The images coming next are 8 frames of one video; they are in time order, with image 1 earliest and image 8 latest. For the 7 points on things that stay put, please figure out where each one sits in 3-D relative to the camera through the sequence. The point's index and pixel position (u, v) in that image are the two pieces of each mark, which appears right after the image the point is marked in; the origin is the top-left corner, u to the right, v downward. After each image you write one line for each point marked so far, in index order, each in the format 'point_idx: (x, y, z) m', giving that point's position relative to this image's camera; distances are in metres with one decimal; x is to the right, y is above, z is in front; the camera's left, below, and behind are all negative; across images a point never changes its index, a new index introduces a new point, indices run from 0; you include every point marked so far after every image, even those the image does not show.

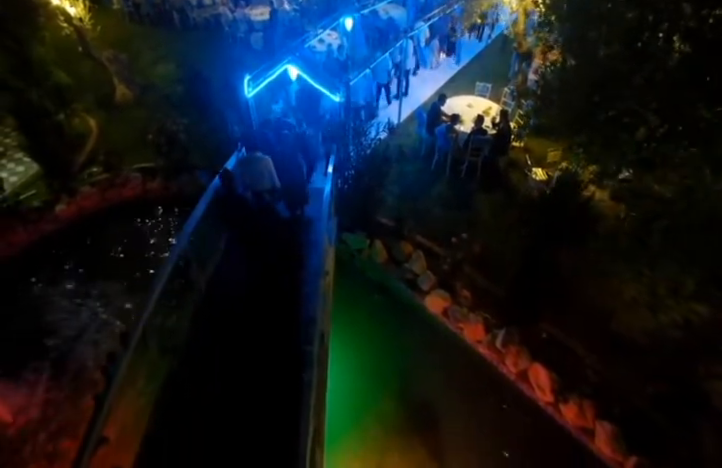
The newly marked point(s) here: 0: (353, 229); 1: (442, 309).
0: (-0.1, +0.1, +6.7) m
1: (+1.1, -1.1, +5.7) m
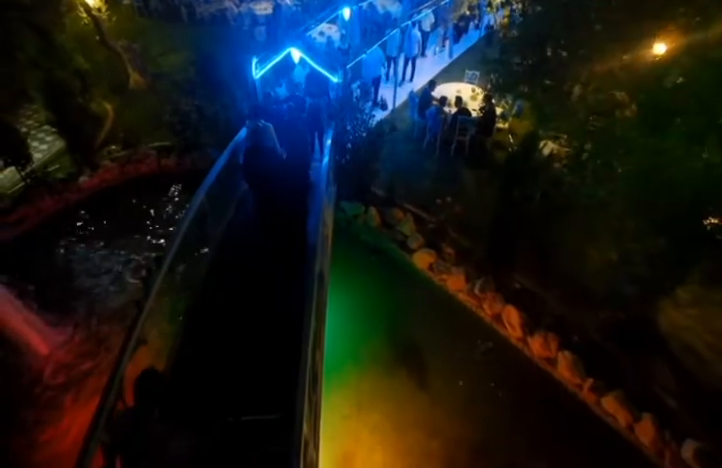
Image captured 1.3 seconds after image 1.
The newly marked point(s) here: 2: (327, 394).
0: (-0.2, +0.7, +7.4) m
1: (+1.1, -0.5, +6.4) m
2: (-0.4, -2.0, +4.9) m
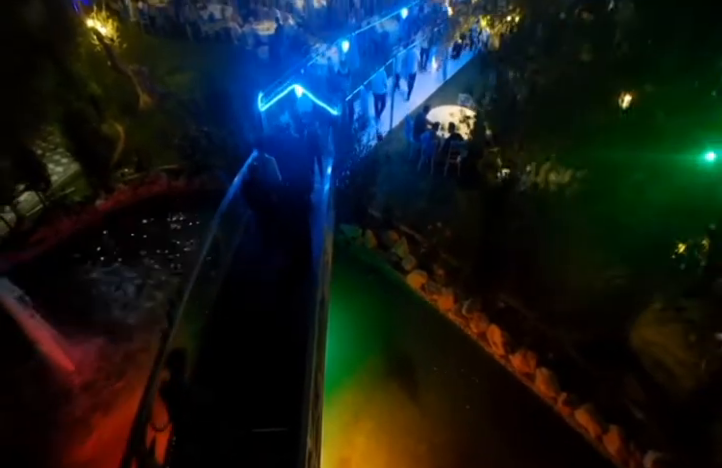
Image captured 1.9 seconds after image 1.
0: (-0.3, +0.3, +8.0) m
1: (+1.0, -0.9, +7.0) m
2: (-0.4, -2.4, +5.5) m
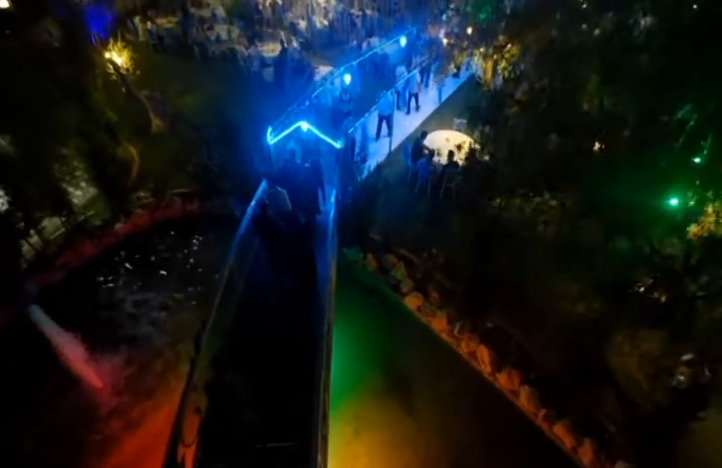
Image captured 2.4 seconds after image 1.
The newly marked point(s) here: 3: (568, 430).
0: (-0.2, -0.2, +8.6) m
1: (+1.0, -1.4, +7.6) m
2: (-0.4, -2.9, +6.1) m
3: (+3.0, -2.9, +5.9) m
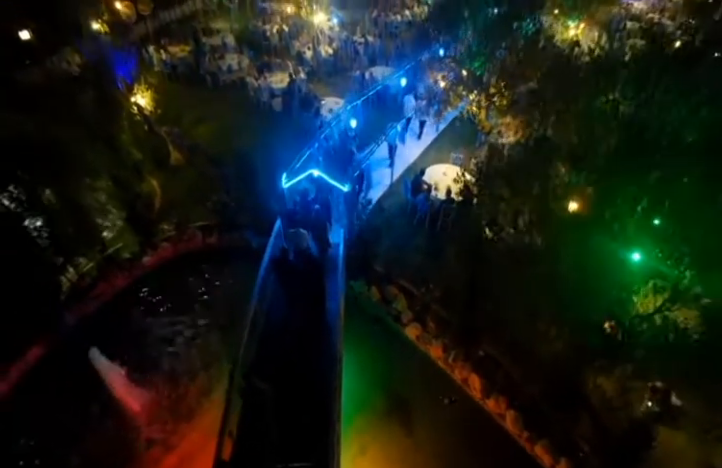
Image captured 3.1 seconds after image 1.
0: (-0.1, -1.0, +9.5) m
1: (+1.2, -2.1, +8.5) m
2: (-0.3, -3.7, +7.1) m
3: (+3.1, -3.6, +6.8) m
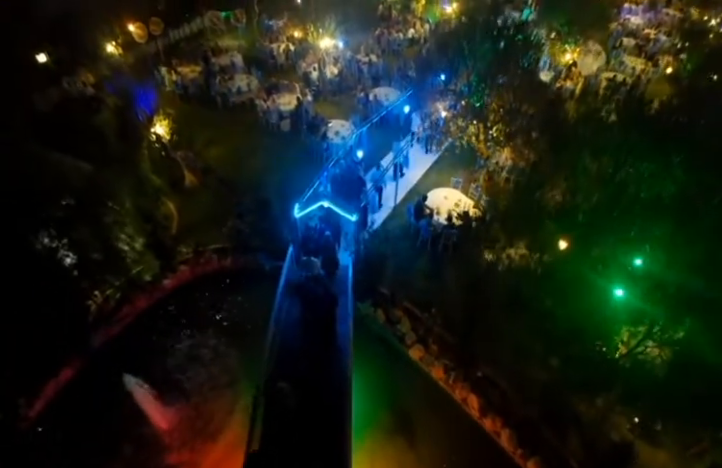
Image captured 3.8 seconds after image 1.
0: (0.0, -1.6, +10.2) m
1: (+1.3, -2.8, +9.2) m
2: (-0.2, -4.3, +7.7) m
3: (+3.3, -4.3, +7.5) m
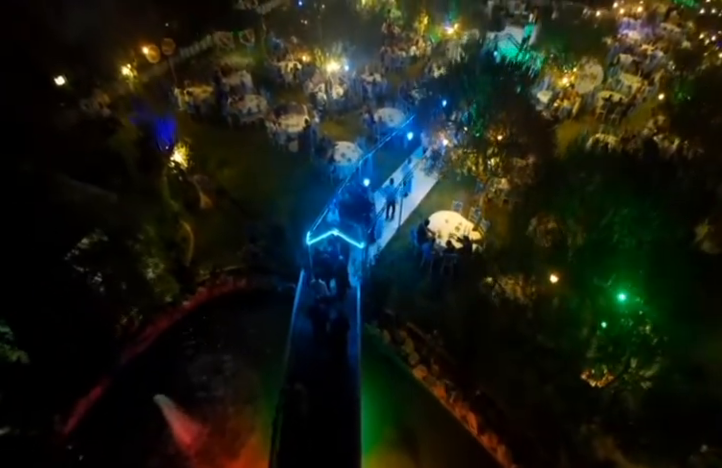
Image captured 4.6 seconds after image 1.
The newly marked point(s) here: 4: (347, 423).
0: (+0.2, -2.3, +10.9) m
1: (+1.5, -3.5, +9.9) m
2: (0.0, -5.0, +8.5) m
3: (+3.5, -5.0, +8.2) m
4: (-0.3, -3.8, +8.1) m
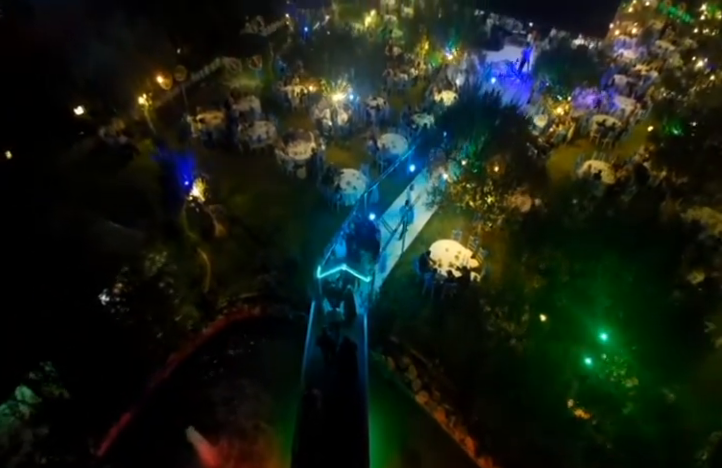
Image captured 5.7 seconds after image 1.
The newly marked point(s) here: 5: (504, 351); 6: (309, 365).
0: (+0.4, -3.3, +11.8) m
1: (+1.7, -4.5, +10.8) m
2: (+0.2, -6.0, +9.4) m
3: (+3.6, -6.0, +9.1) m
4: (-0.1, -4.8, +9.0) m
5: (+3.9, -3.1, +10.9) m
6: (-1.4, -3.7, +10.5) m
